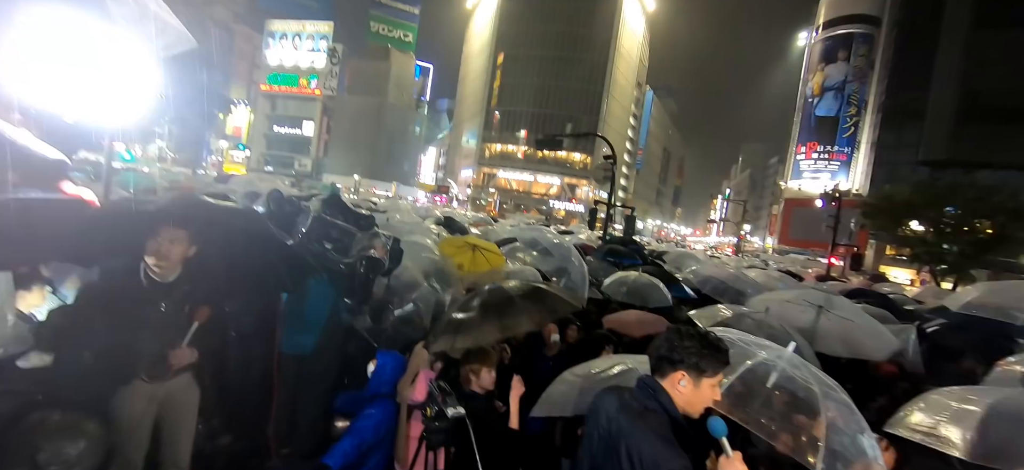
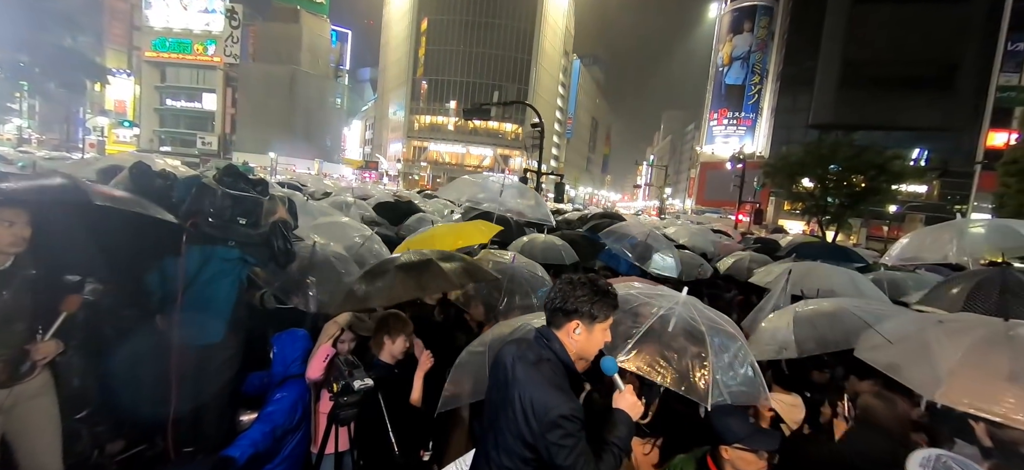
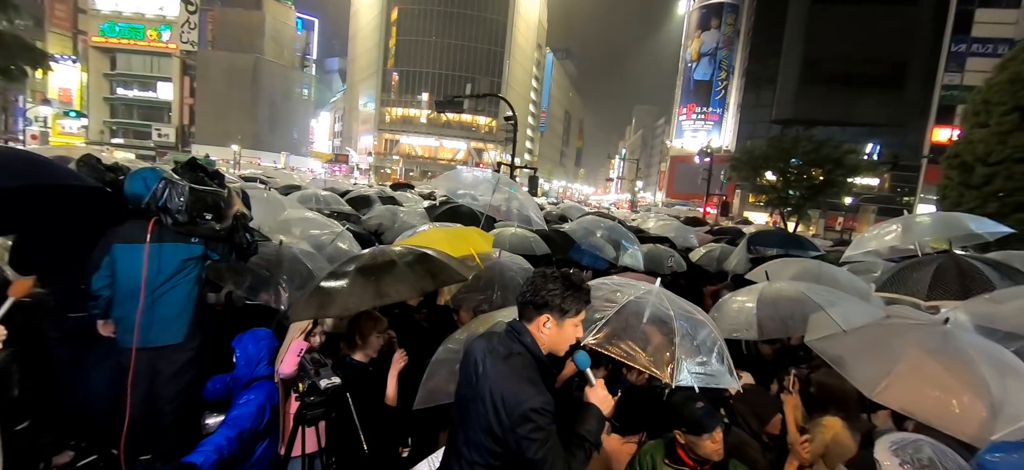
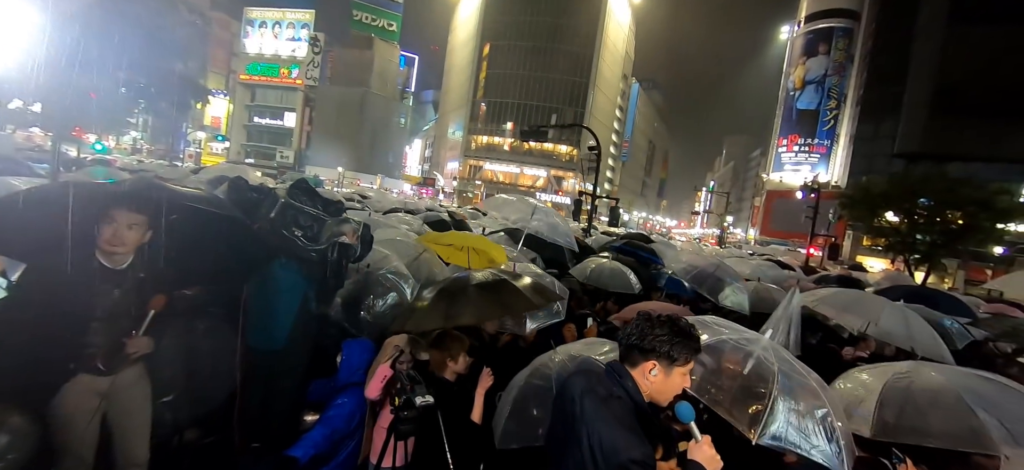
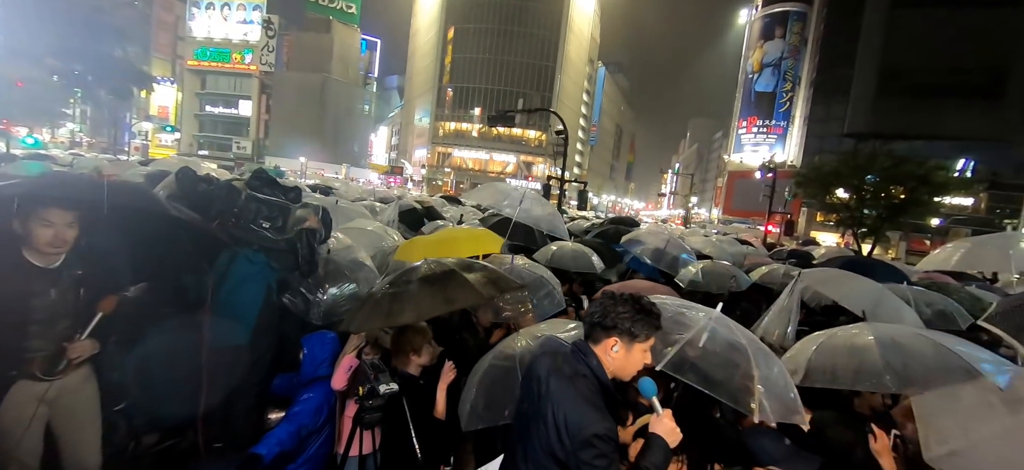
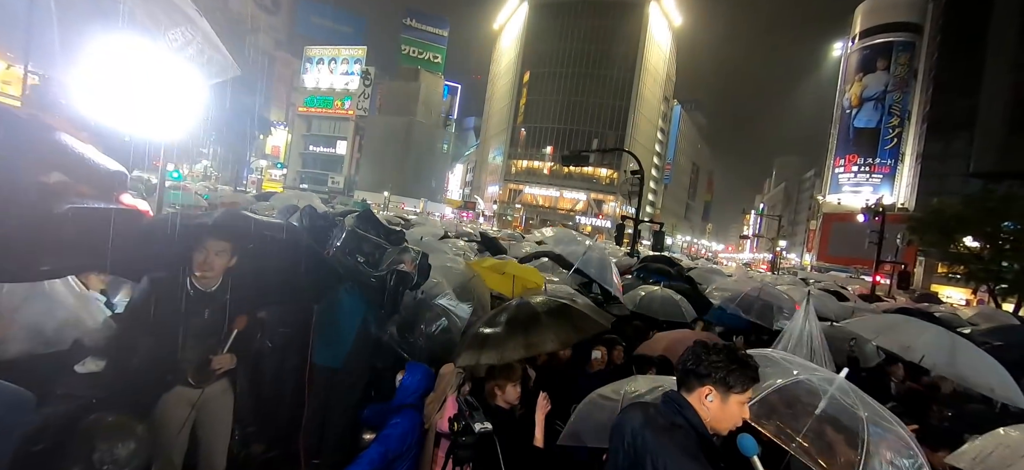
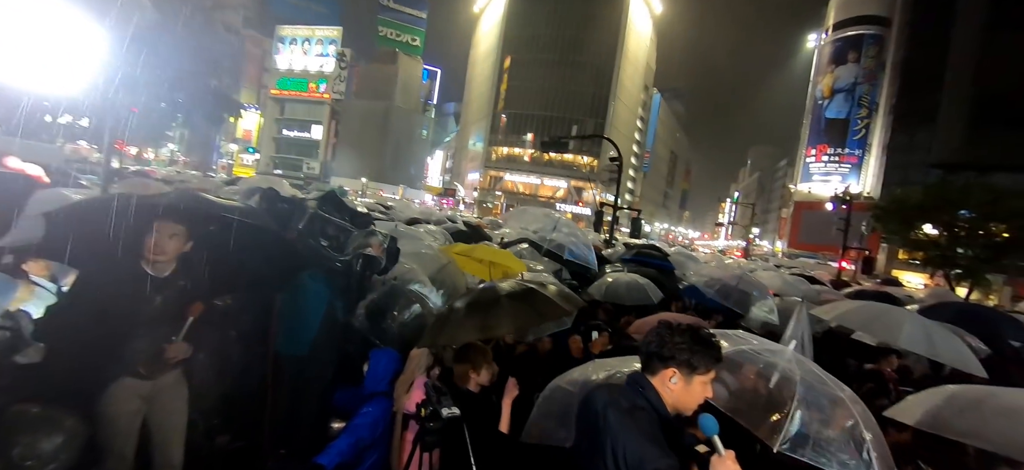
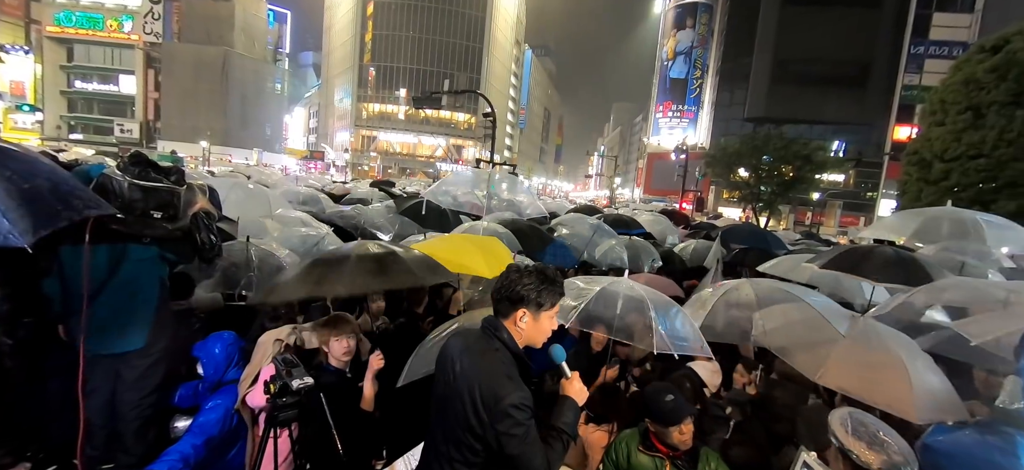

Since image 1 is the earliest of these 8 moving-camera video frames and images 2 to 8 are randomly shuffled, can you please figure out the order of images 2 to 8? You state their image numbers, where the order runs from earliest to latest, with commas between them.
6, 7, 4, 5, 2, 3, 8
